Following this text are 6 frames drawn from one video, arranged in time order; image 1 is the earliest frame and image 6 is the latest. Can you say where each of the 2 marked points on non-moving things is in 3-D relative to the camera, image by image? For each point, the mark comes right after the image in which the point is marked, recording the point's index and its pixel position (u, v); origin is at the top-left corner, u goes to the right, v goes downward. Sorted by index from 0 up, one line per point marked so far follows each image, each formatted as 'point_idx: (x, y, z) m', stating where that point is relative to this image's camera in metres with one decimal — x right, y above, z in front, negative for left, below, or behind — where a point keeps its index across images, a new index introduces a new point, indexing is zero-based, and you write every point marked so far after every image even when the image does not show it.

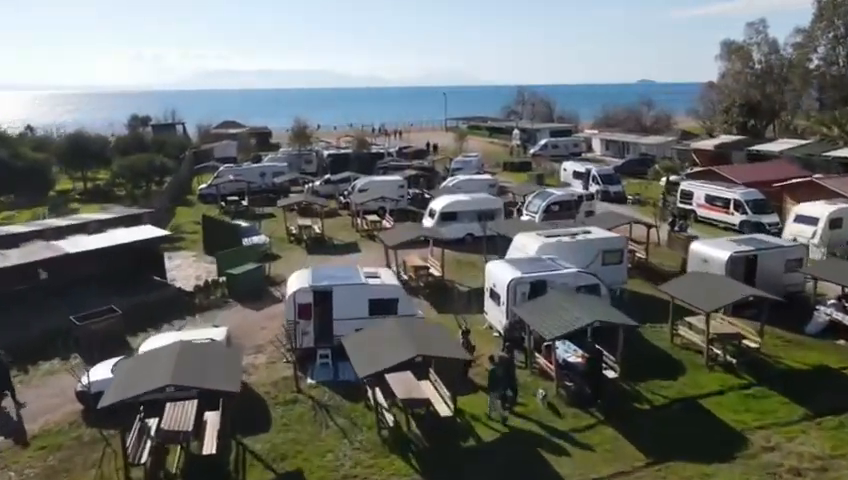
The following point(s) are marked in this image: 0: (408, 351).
0: (-0.3, -1.8, +12.1) m
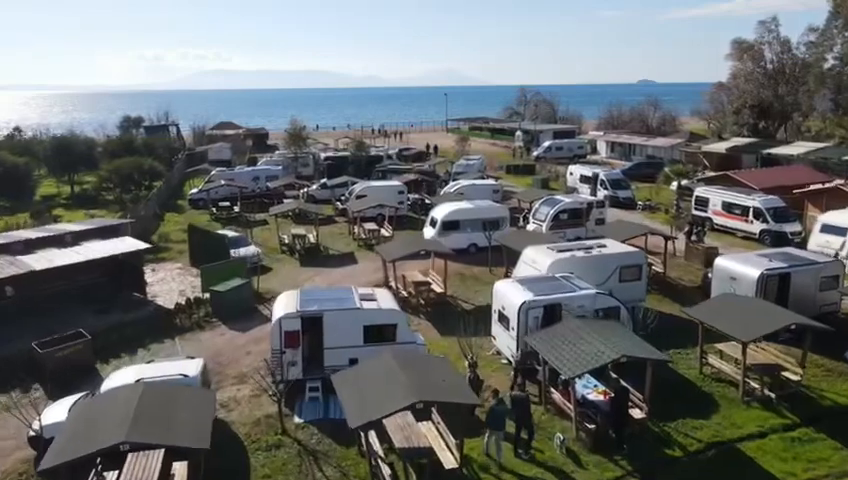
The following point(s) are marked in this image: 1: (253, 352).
0: (-0.3, -2.2, +10.5) m
1: (-4.0, -2.6, +16.4) m
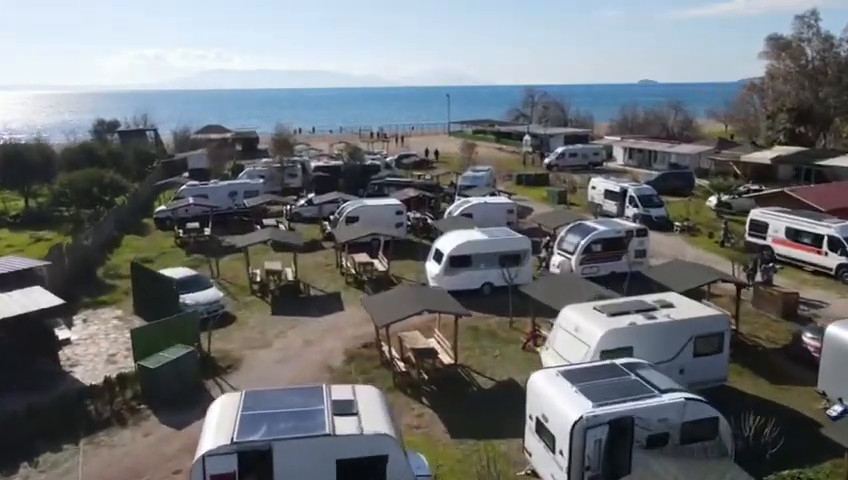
0: (-0.2, -3.4, +5.6) m
1: (-3.9, -3.7, +11.5) m
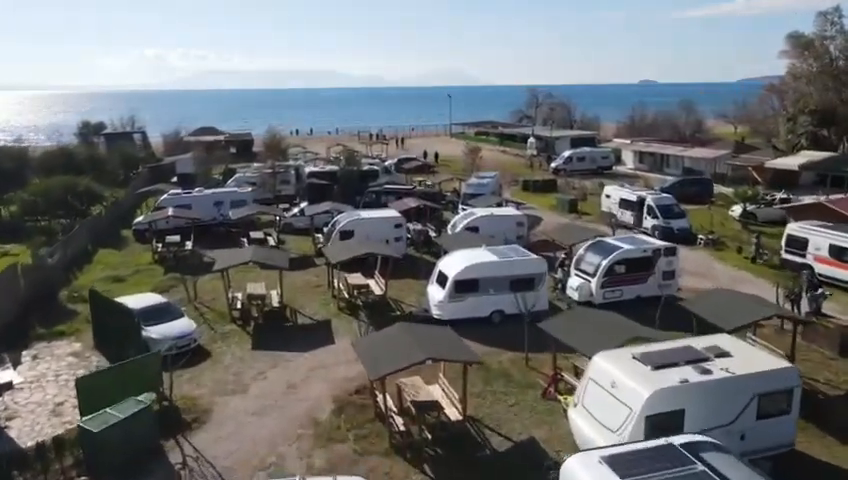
0: (-0.2, -3.9, +3.1) m
1: (-3.9, -4.3, +9.0) m
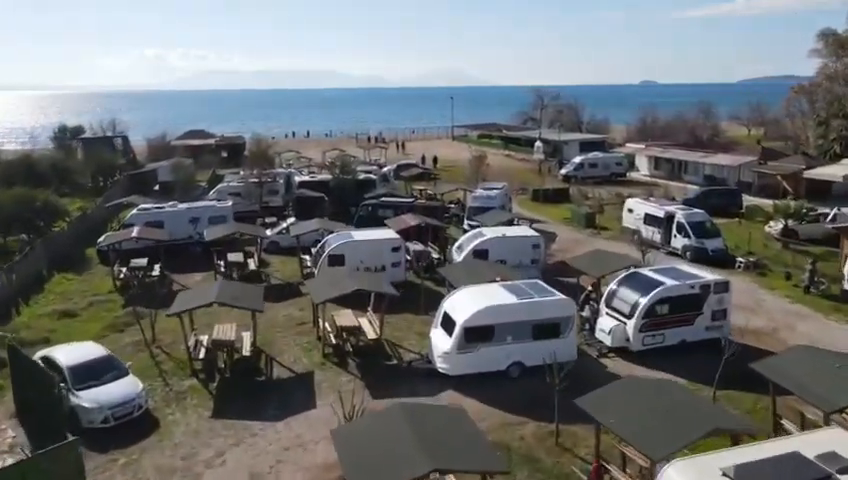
0: (-0.1, -4.7, -0.3) m
1: (-3.8, -5.1, +5.7) m
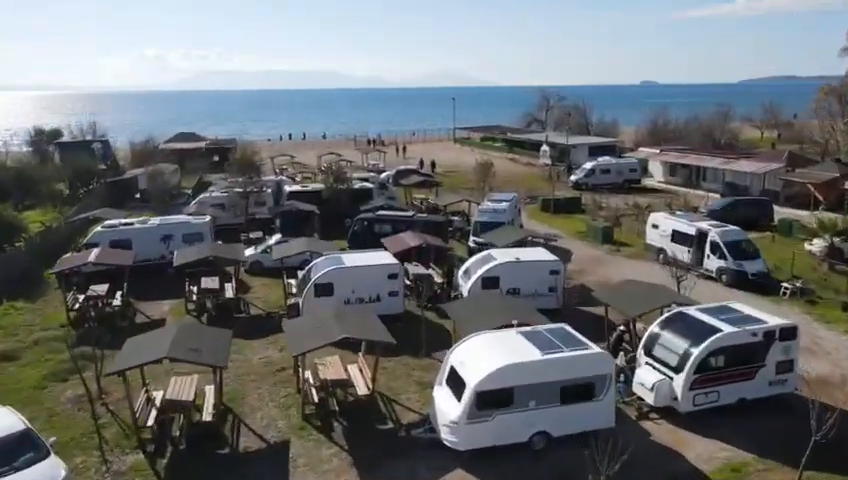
0: (-0.1, -5.4, -3.3) m
1: (-3.8, -5.8, +2.7) m
